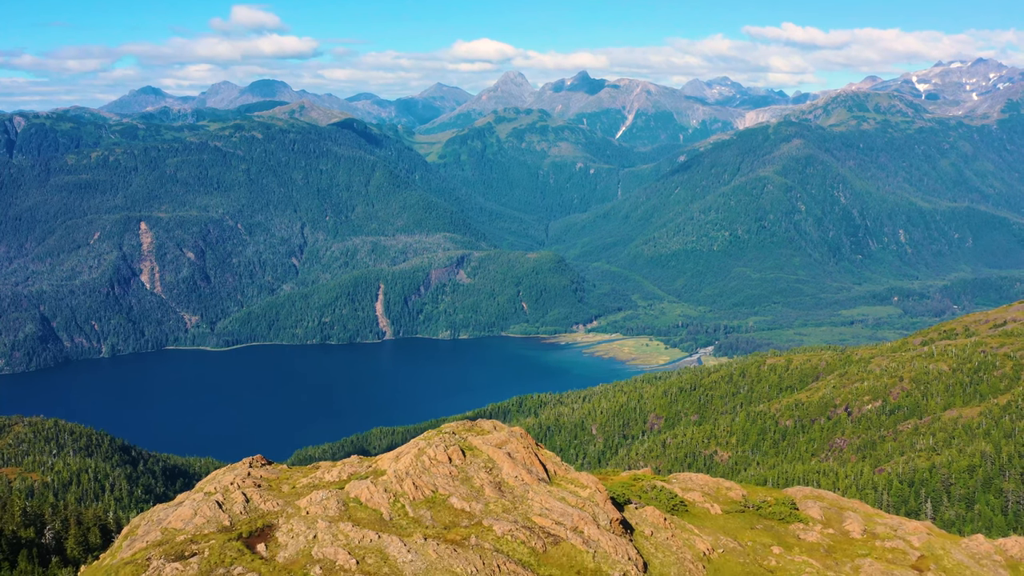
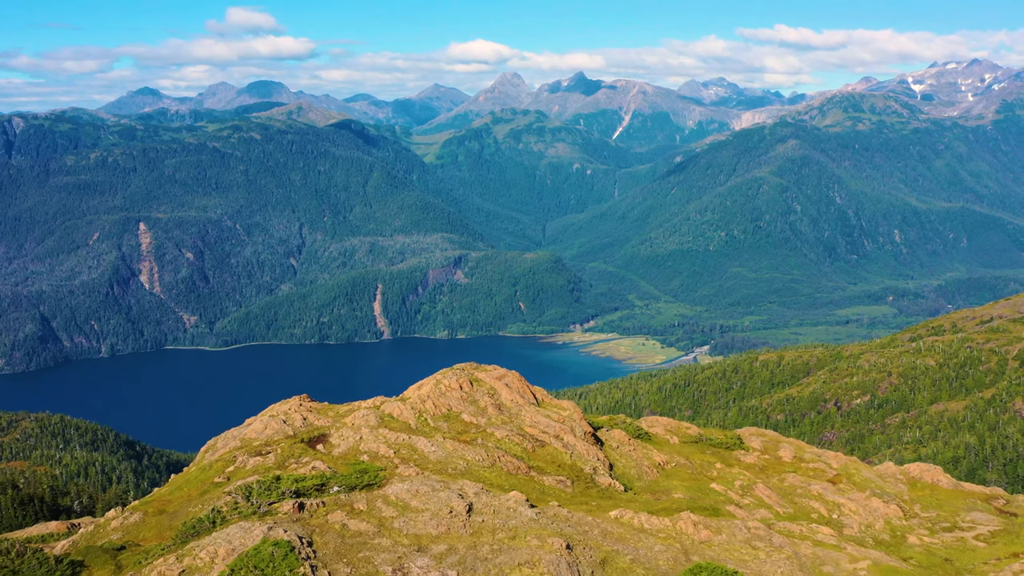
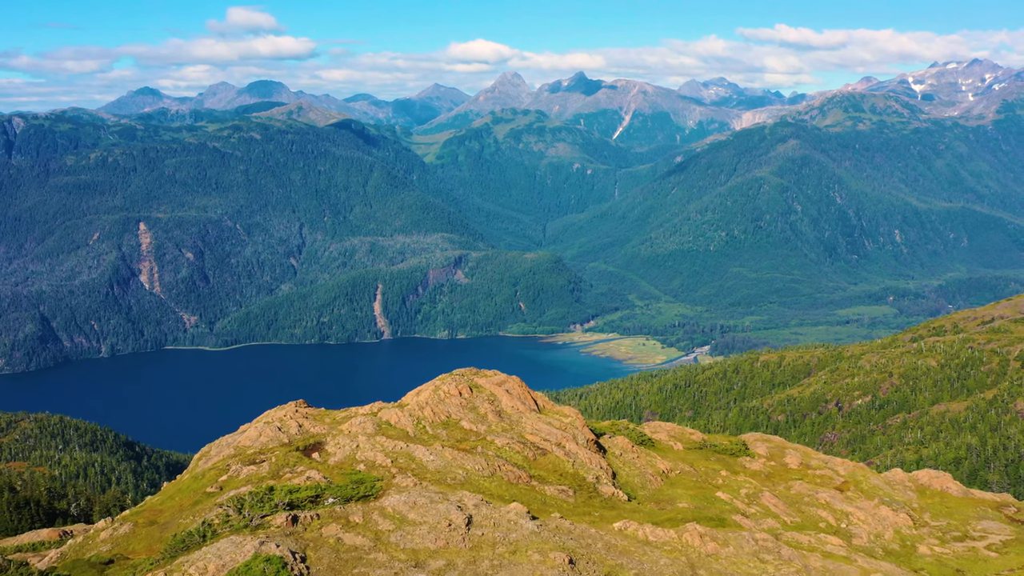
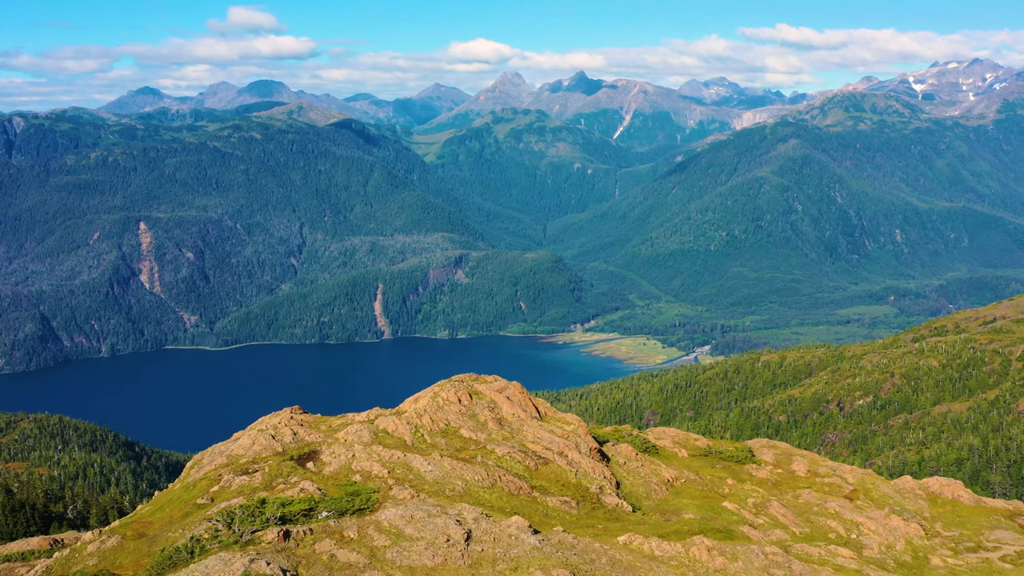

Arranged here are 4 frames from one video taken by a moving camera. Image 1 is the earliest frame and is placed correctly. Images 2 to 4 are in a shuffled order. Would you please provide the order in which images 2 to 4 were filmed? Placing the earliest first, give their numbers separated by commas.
4, 3, 2
